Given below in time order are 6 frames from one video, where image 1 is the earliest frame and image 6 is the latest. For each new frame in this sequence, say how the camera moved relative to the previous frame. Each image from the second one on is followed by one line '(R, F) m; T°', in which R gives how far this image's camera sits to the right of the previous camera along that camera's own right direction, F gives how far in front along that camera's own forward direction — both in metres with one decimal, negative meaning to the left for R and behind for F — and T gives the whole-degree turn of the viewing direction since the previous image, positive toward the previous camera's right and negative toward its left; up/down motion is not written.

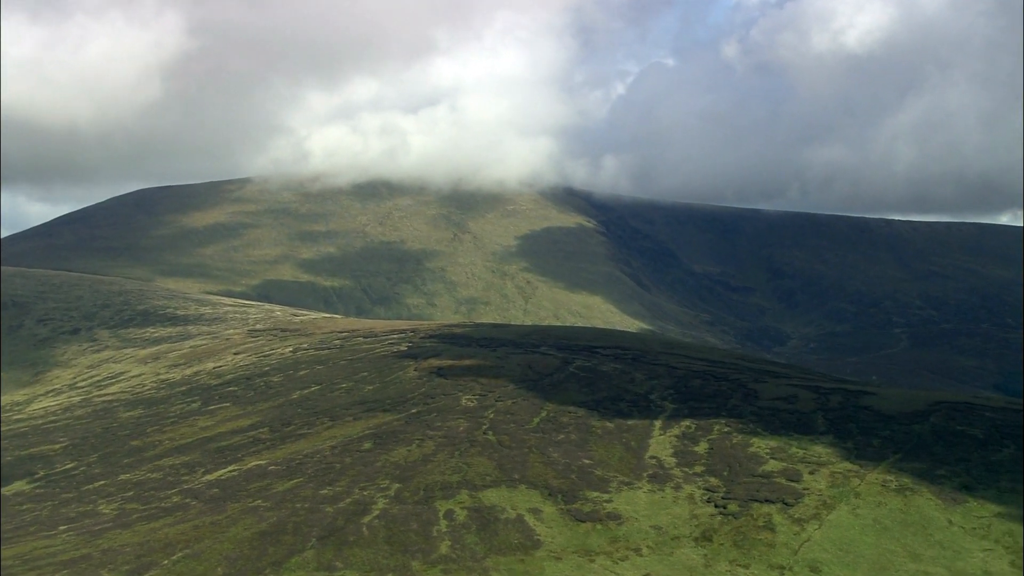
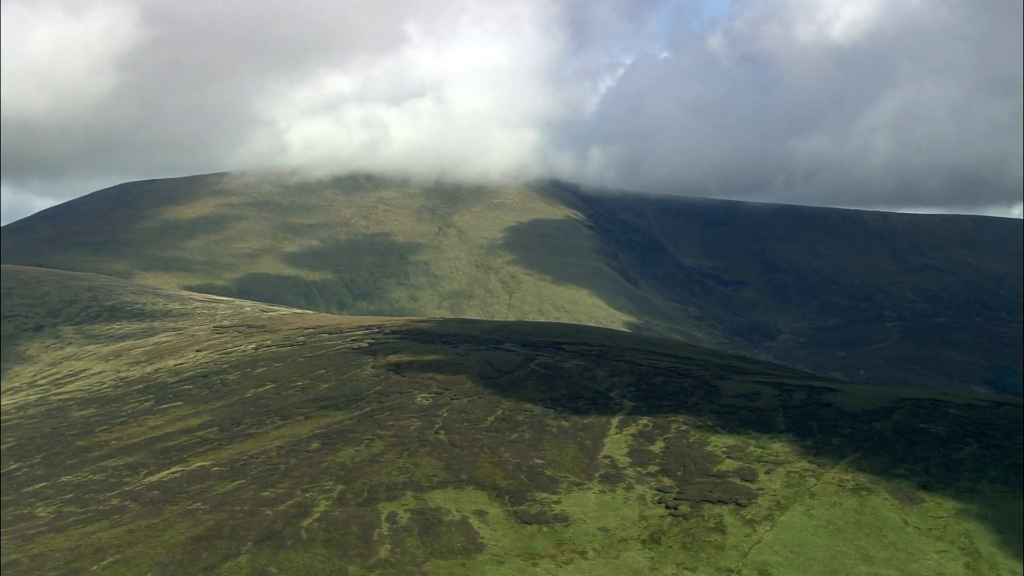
(+3.0, +1.4) m; +1°
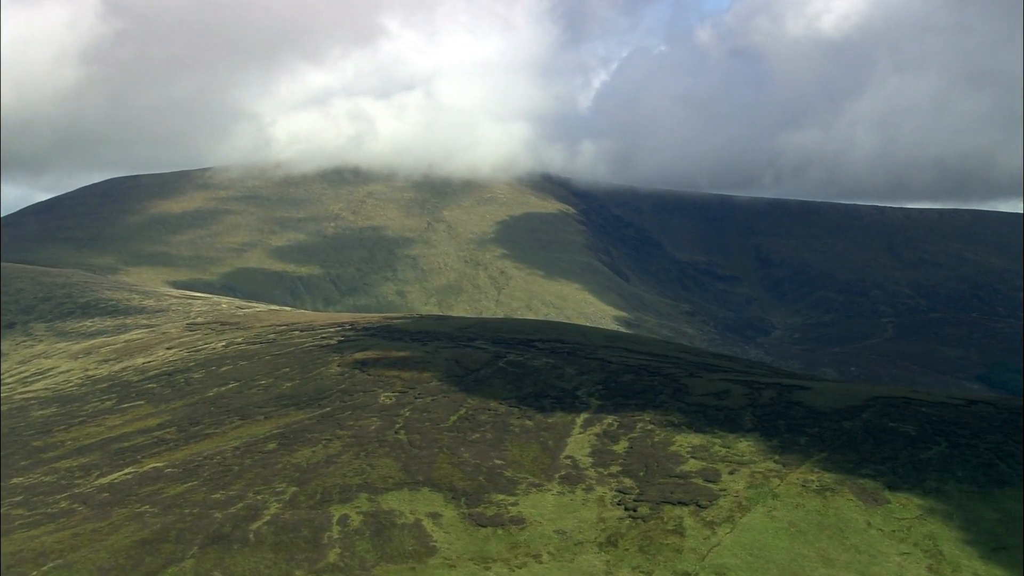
(+2.5, +1.1) m; 0°
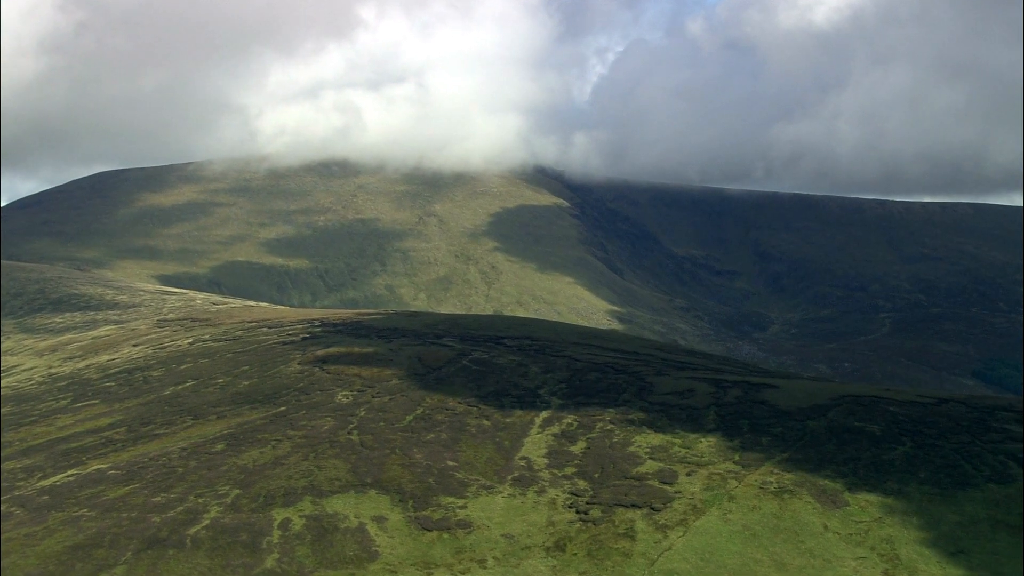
(+3.1, +1.3) m; 0°
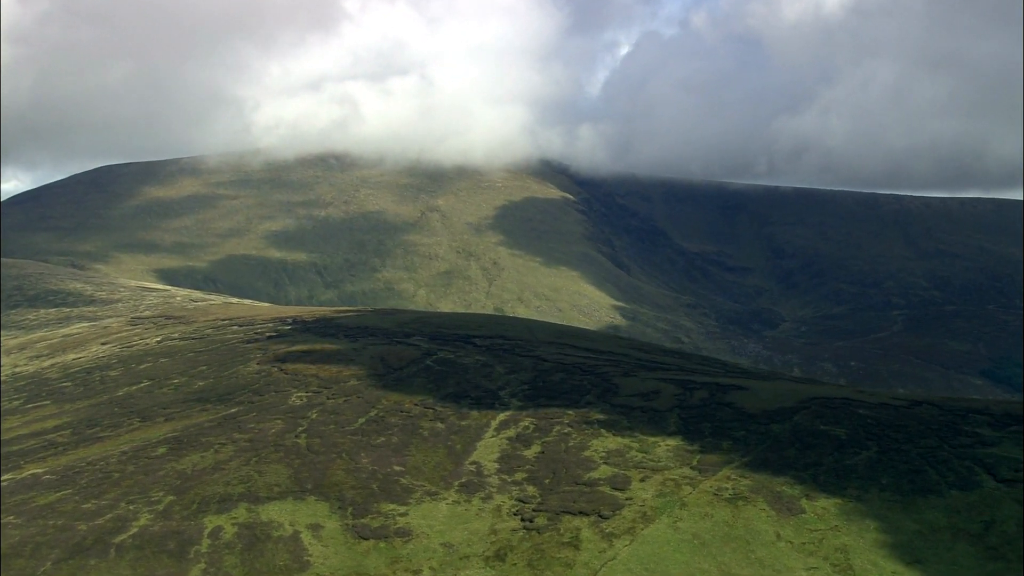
(+4.1, +1.8) m; 0°
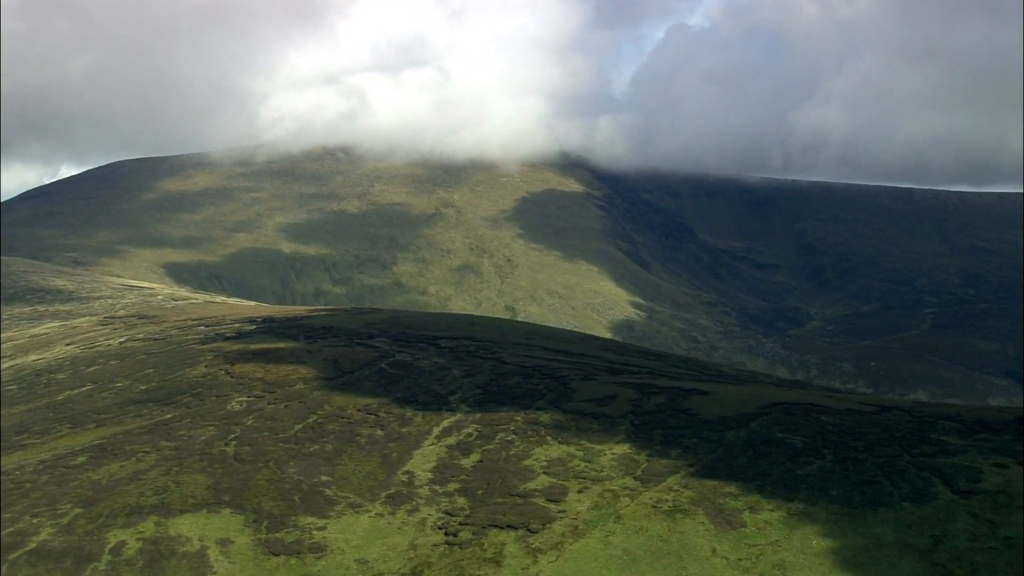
(+5.9, +3.0) m; -1°
